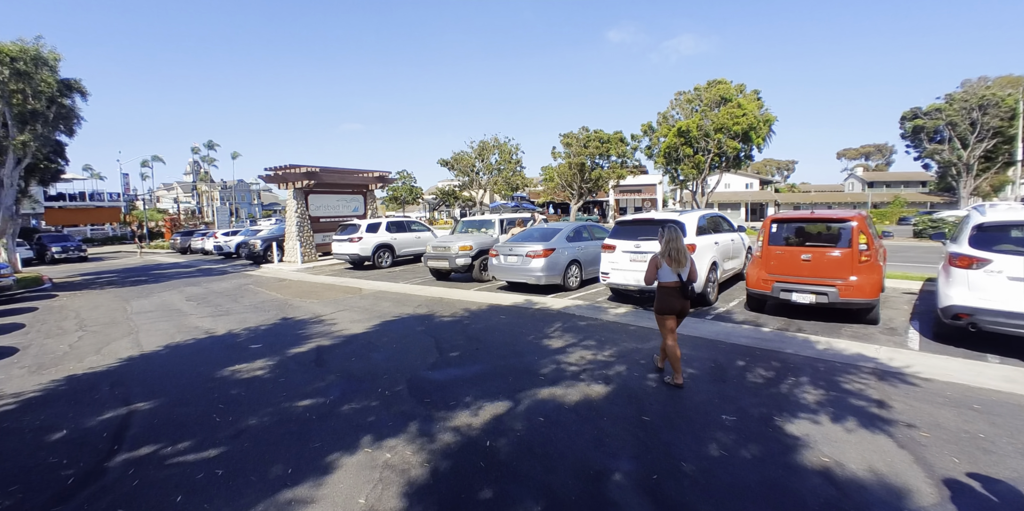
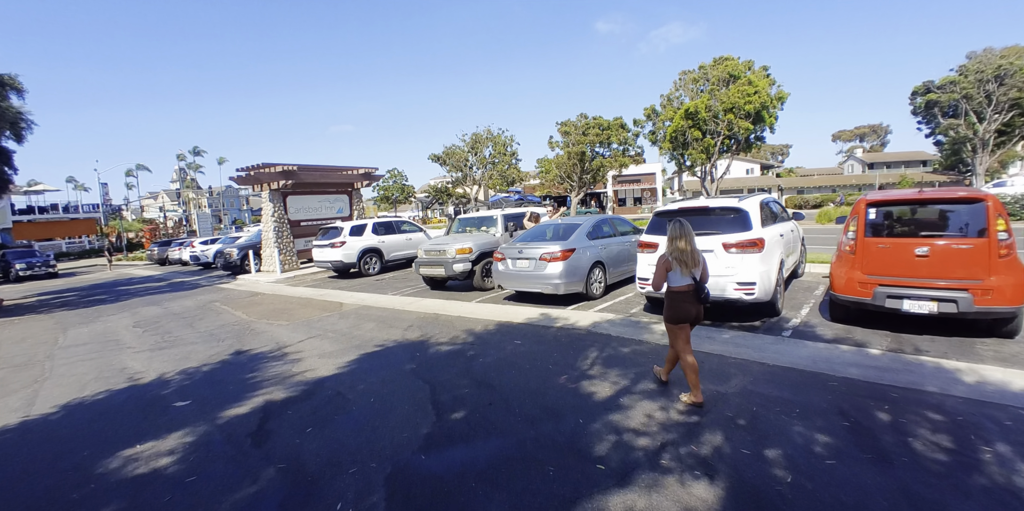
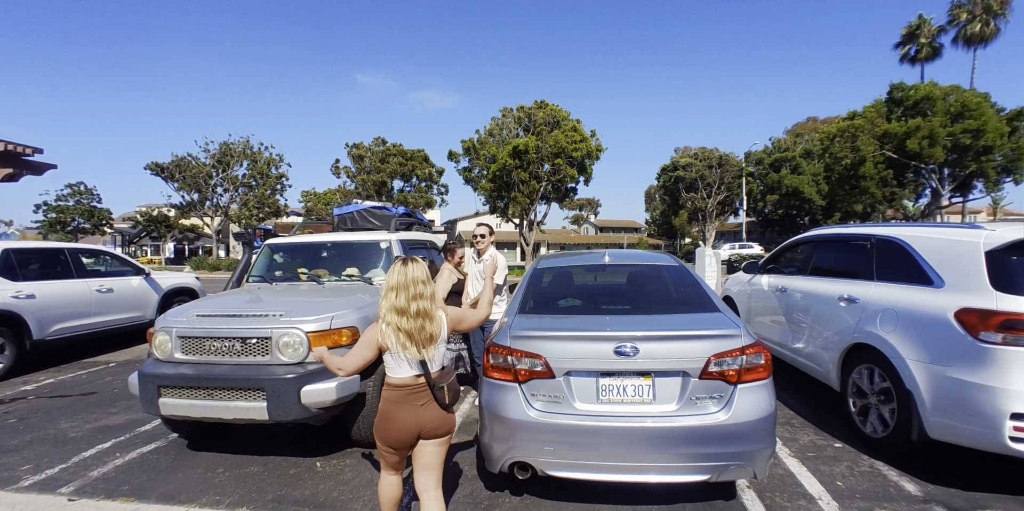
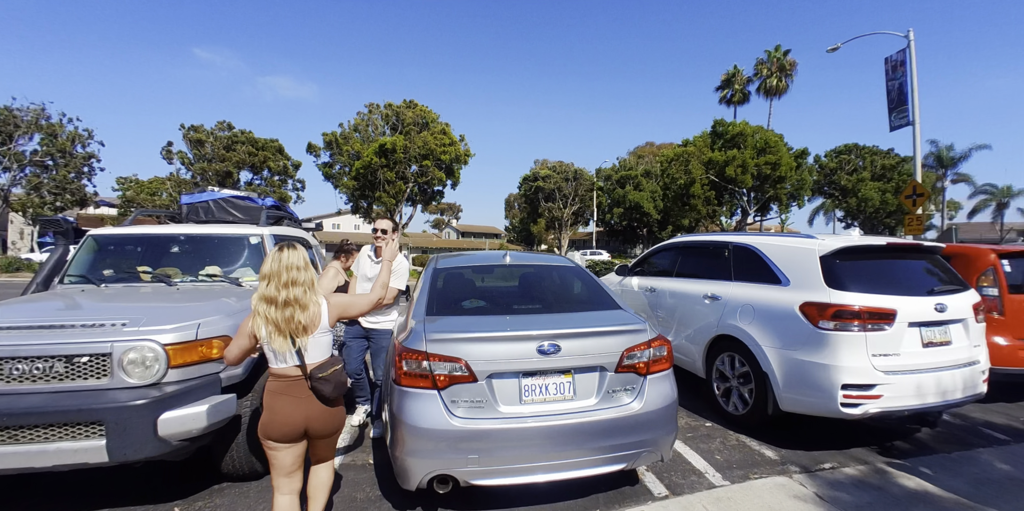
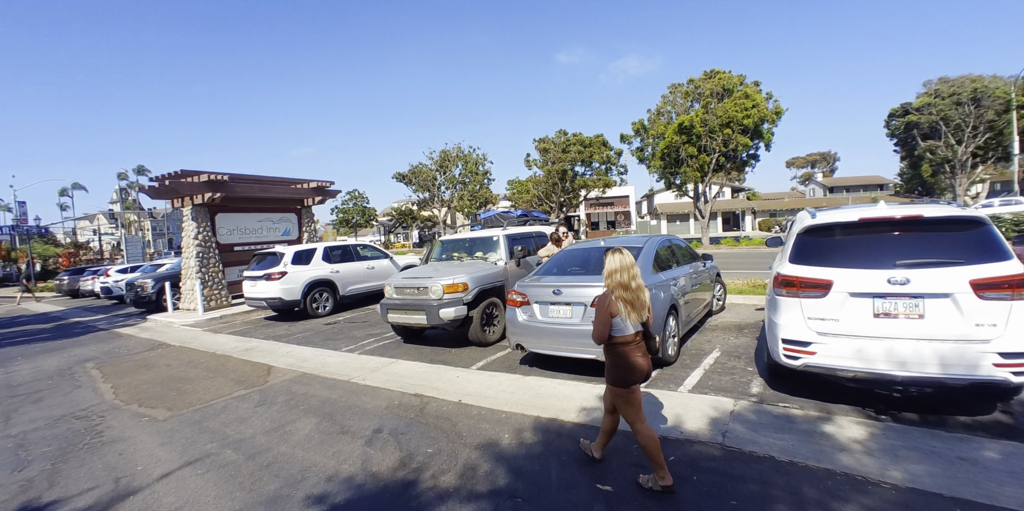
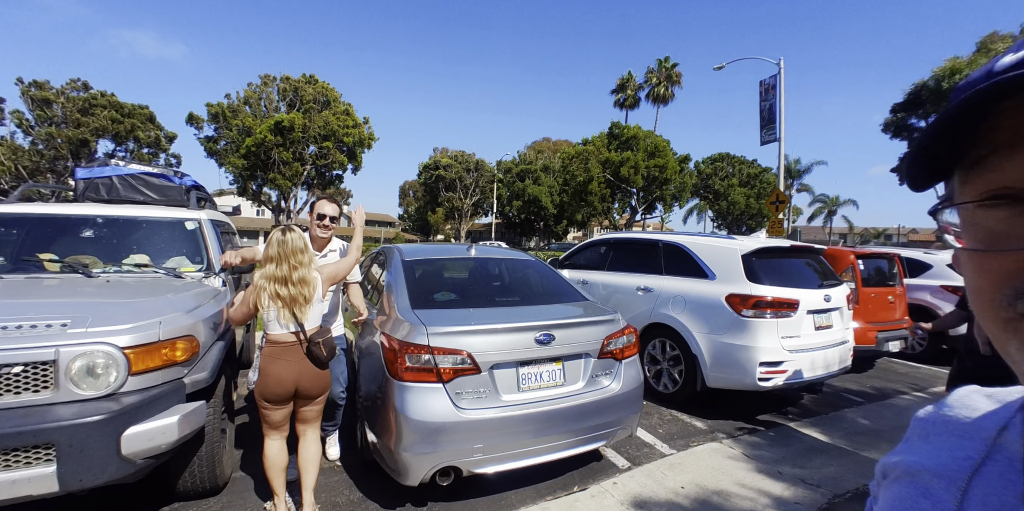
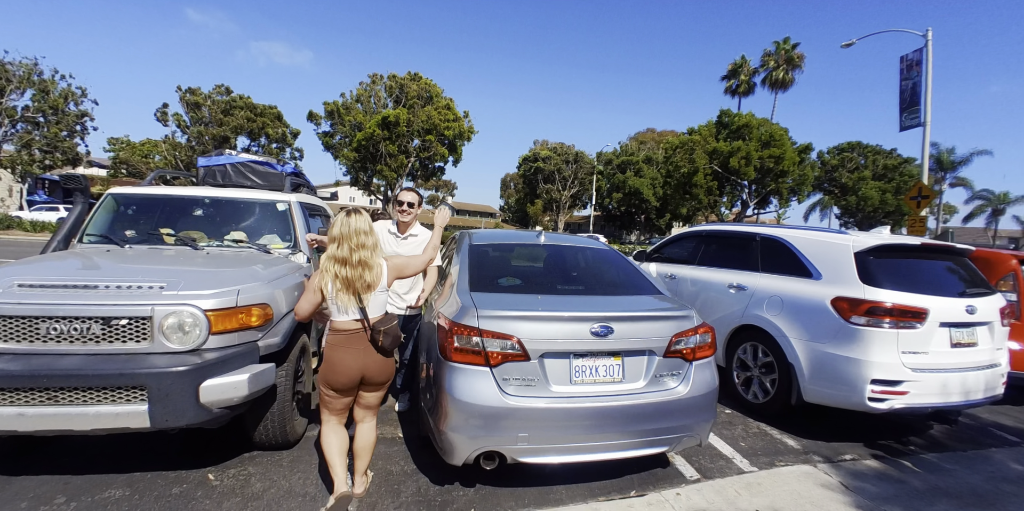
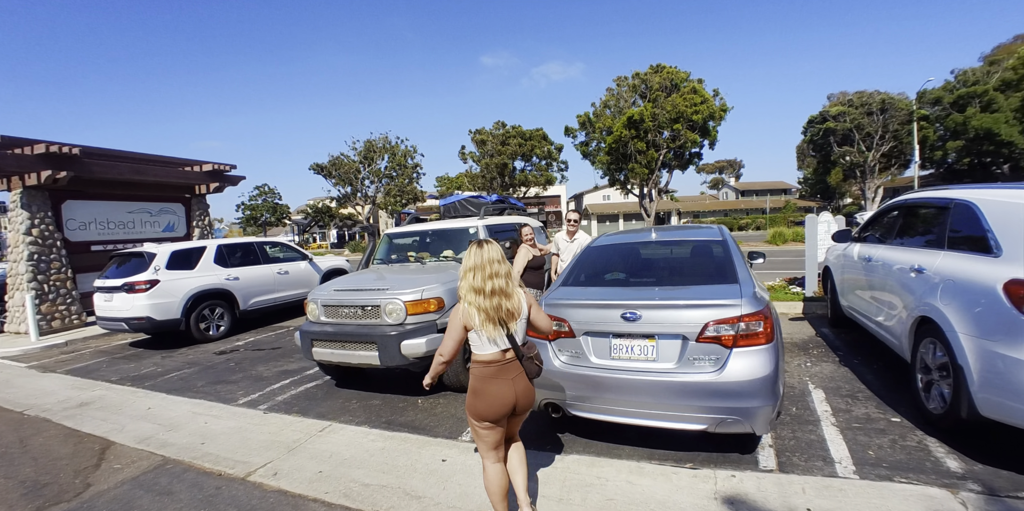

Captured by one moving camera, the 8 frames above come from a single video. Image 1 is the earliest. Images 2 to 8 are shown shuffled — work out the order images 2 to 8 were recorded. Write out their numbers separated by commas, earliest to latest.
2, 5, 8, 3, 4, 7, 6
